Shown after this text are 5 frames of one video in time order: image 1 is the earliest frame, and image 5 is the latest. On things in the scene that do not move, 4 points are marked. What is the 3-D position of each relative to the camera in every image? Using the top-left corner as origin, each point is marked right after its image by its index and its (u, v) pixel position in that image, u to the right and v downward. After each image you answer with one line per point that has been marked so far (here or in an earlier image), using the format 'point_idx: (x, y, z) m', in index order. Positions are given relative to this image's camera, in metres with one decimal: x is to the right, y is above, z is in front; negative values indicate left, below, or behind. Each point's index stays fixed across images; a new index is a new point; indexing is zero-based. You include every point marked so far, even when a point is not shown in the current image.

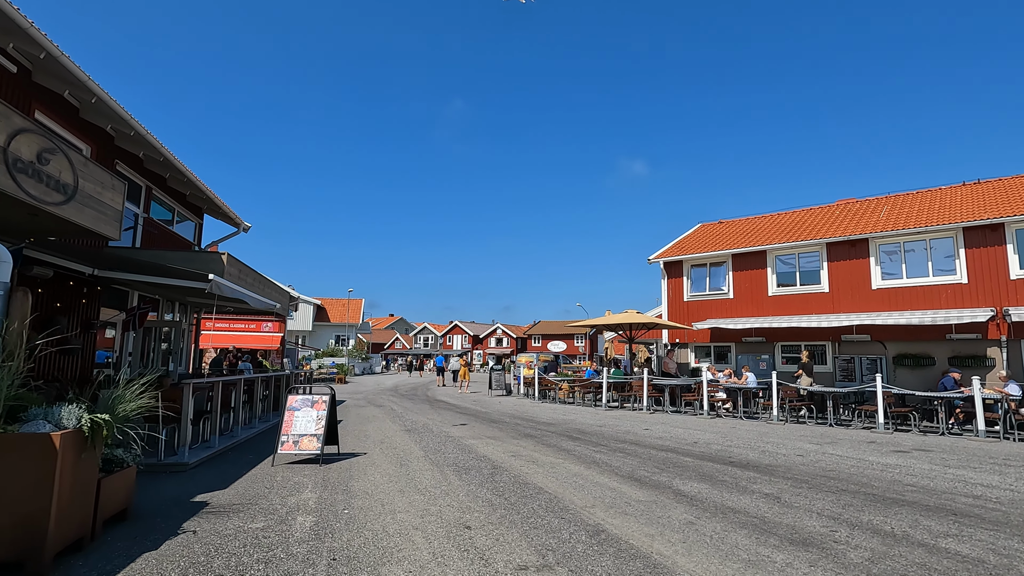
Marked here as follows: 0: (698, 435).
0: (+3.8, -3.0, +11.3) m
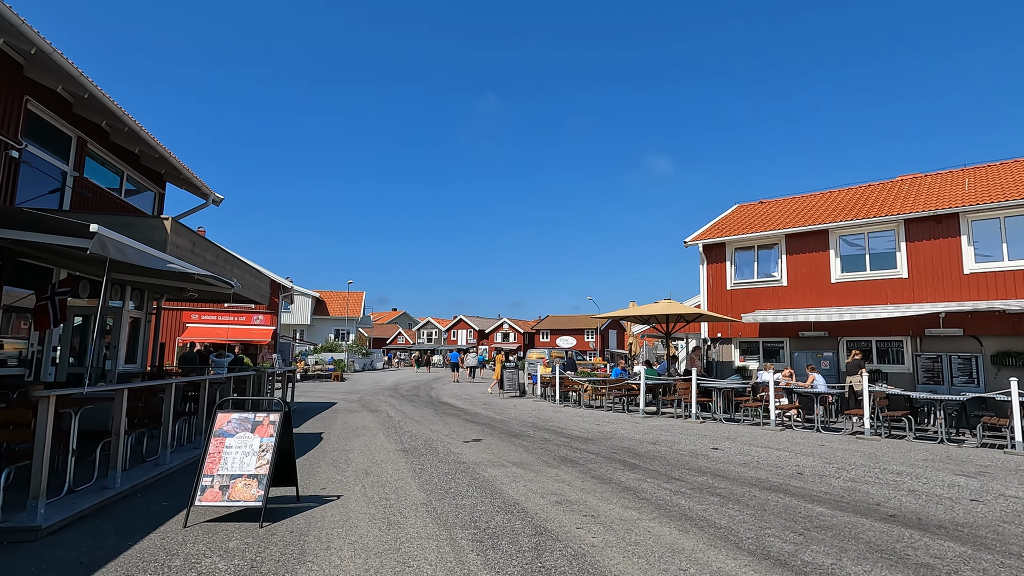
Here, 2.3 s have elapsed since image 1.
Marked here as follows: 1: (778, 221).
0: (+4.3, -2.6, +8.4) m
1: (+9.1, +2.3, +18.8) m
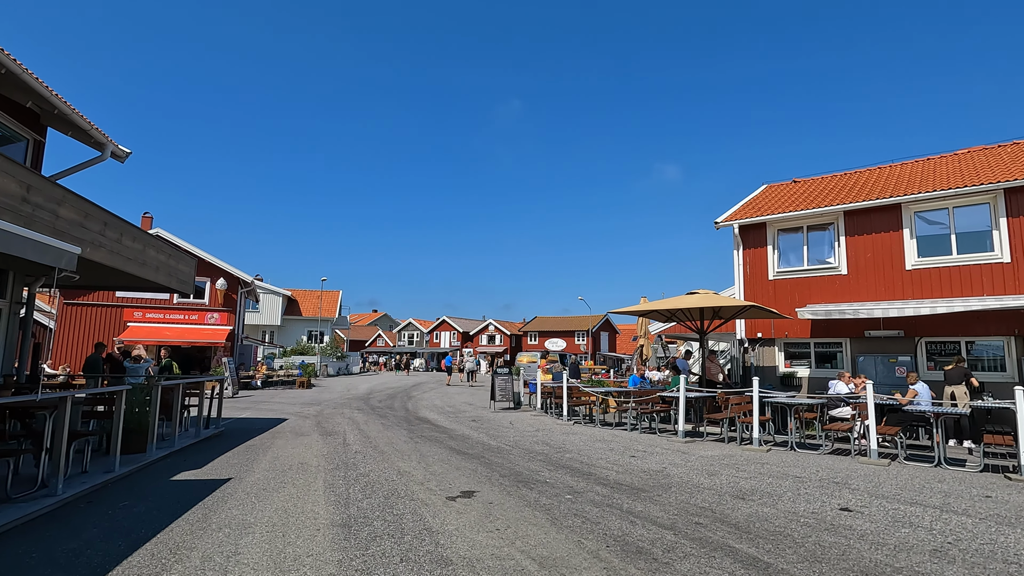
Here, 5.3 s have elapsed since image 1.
0: (+4.5, -2.3, +5.0) m
1: (+9.0, +2.6, +15.6) m
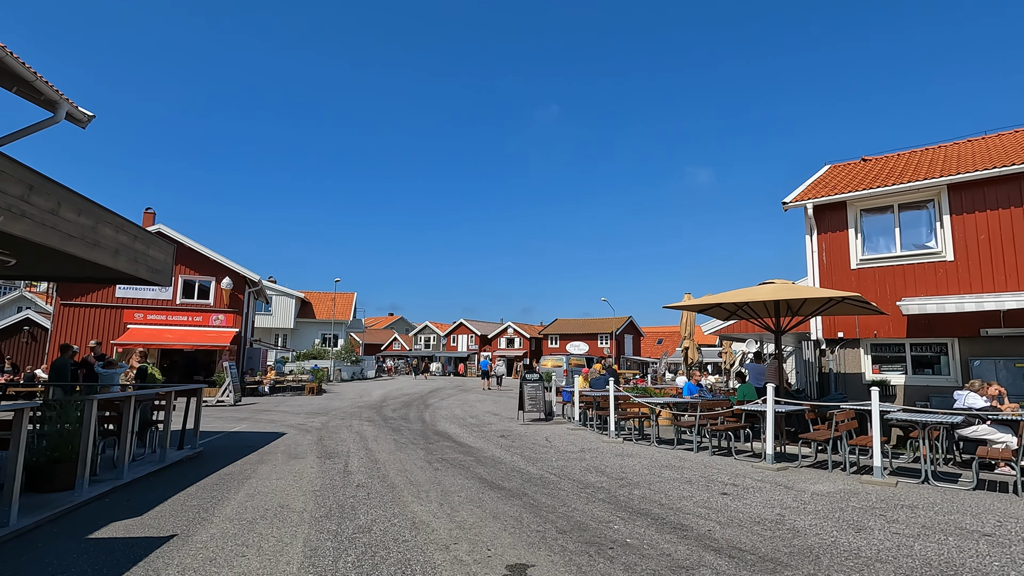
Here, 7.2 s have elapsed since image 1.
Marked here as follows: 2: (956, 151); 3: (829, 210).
0: (+5.0, -2.0, +2.6) m
1: (+9.8, +2.8, +13.1) m
2: (+11.9, +3.7, +14.6) m
3: (+7.7, +1.9, +13.4) m
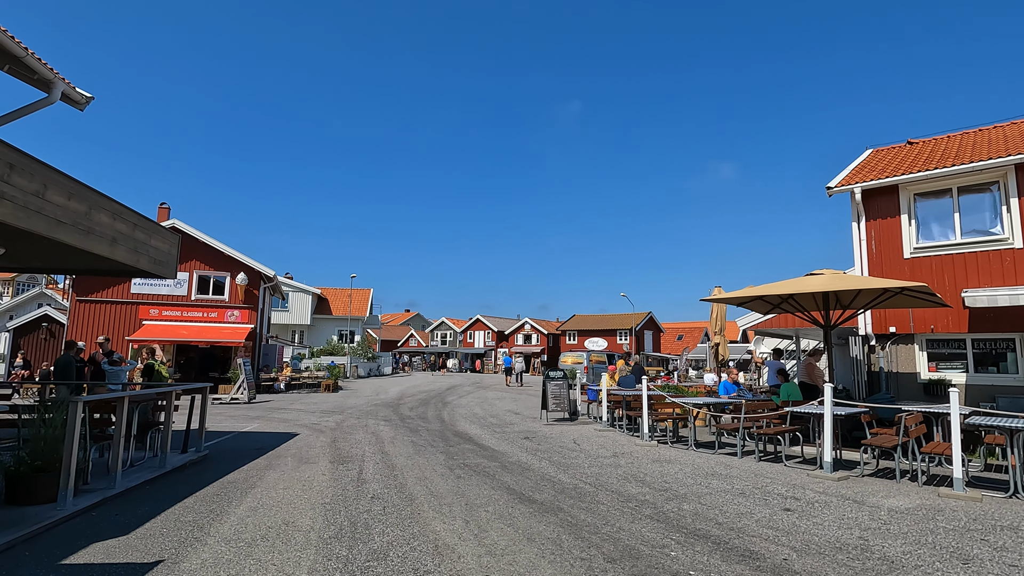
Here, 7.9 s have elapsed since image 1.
0: (+5.2, -1.9, +1.7) m
1: (+10.3, +3.0, +12.0) m
2: (+12.5, +4.0, +13.5) m
3: (+8.3, +2.1, +12.3) m
